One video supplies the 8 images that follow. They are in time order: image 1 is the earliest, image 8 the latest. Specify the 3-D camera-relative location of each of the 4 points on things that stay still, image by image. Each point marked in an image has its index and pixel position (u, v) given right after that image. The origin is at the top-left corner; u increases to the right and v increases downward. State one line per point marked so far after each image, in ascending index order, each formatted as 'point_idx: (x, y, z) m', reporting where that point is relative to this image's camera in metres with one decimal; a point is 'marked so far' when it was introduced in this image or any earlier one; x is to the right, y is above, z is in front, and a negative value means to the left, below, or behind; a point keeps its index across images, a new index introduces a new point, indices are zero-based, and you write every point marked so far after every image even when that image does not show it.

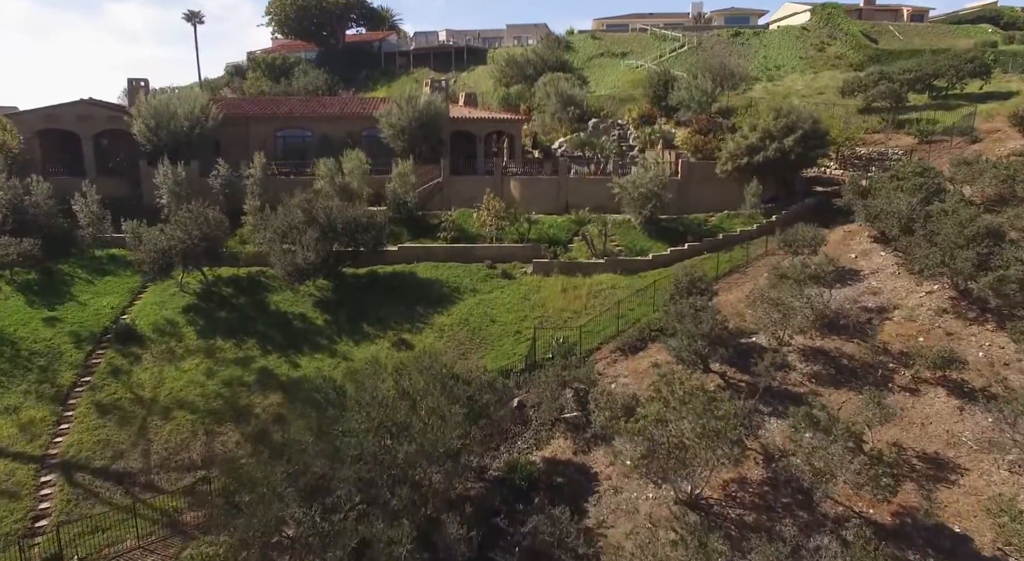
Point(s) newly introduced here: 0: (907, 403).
0: (+9.8, -3.0, +17.2) m
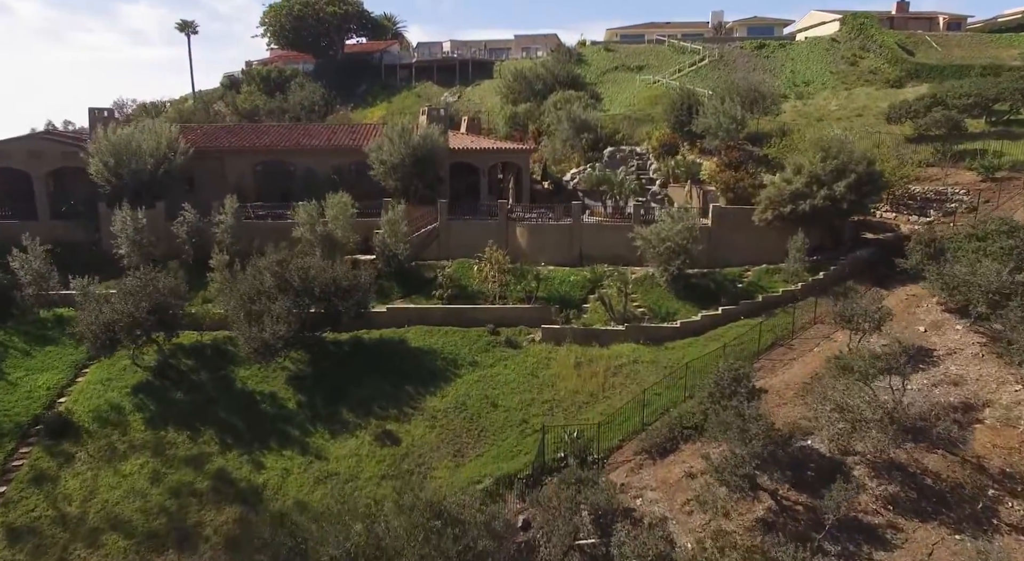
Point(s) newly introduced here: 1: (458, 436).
0: (+9.8, -5.3, +13.4) m
1: (-1.5, -4.3, +19.4) m
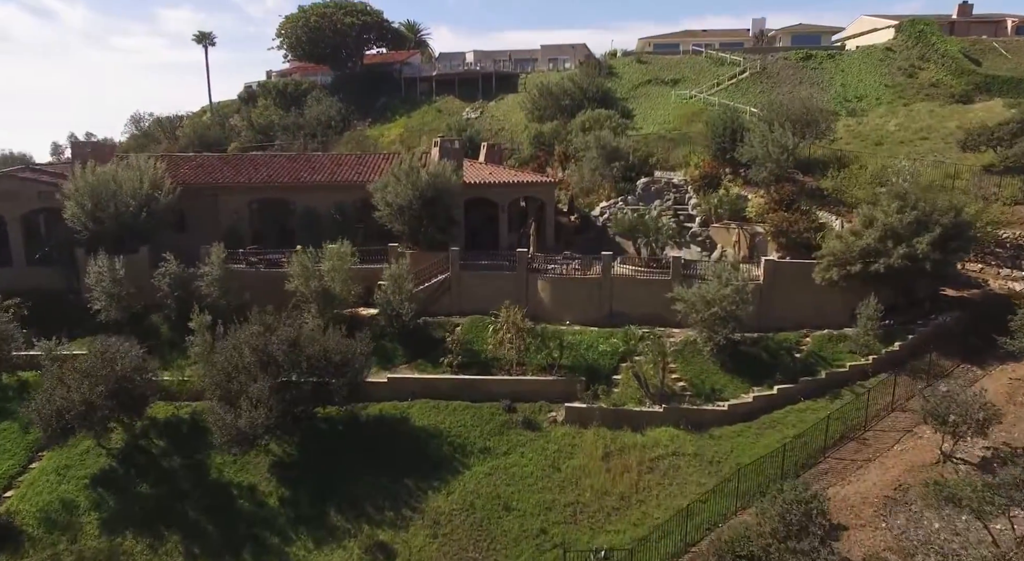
0: (+9.9, -7.3, +9.8) m
1: (-1.1, -6.3, +16.3) m
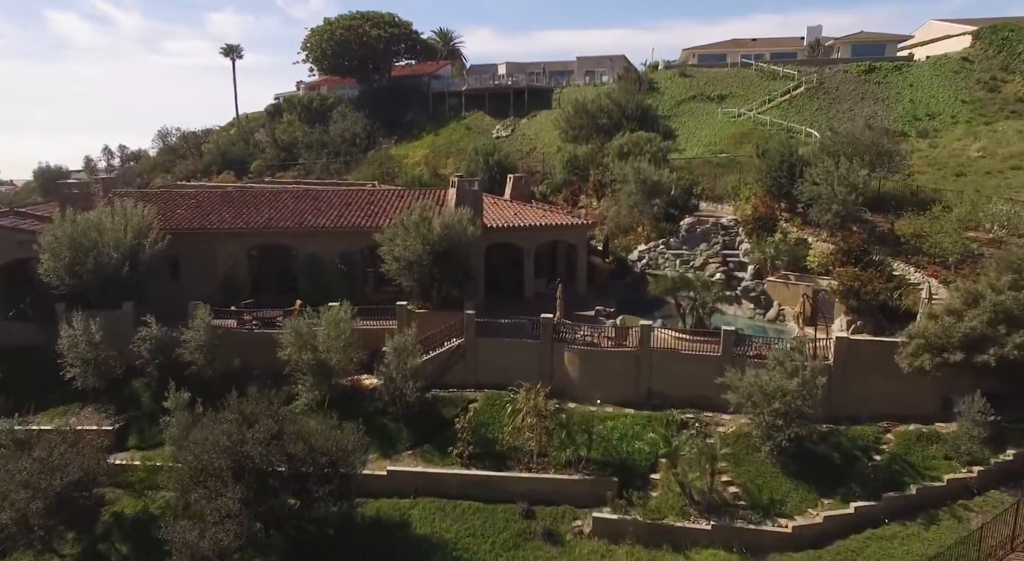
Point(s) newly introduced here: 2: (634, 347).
0: (+9.8, -9.4, +6.2) m
1: (-0.9, -8.3, +13.2) m
2: (+3.4, -1.9, +19.3) m
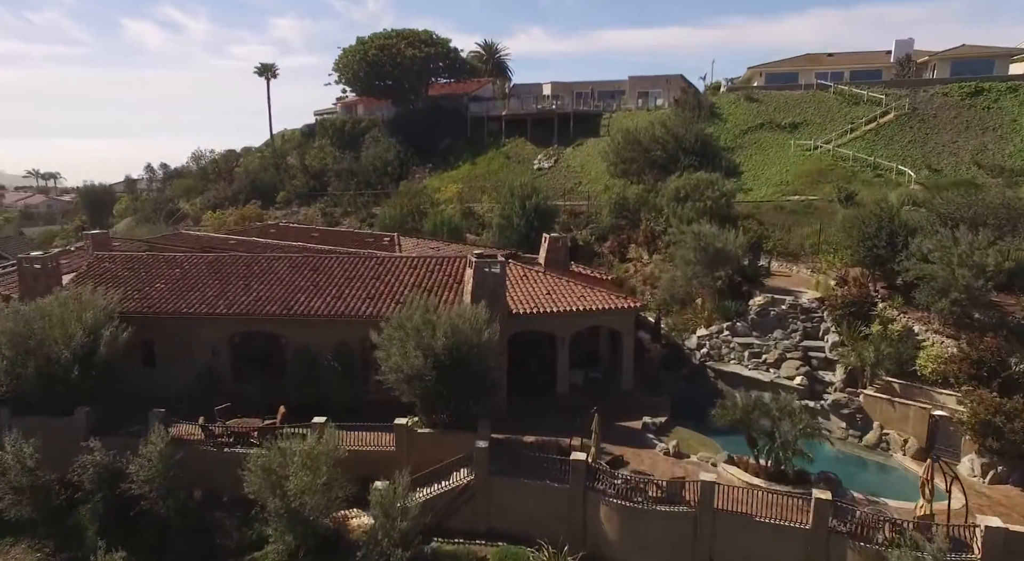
0: (+9.1, -12.4, +1.0) m
1: (-1.0, -11.2, +8.9) m
2: (+3.8, -4.8, +14.6) m
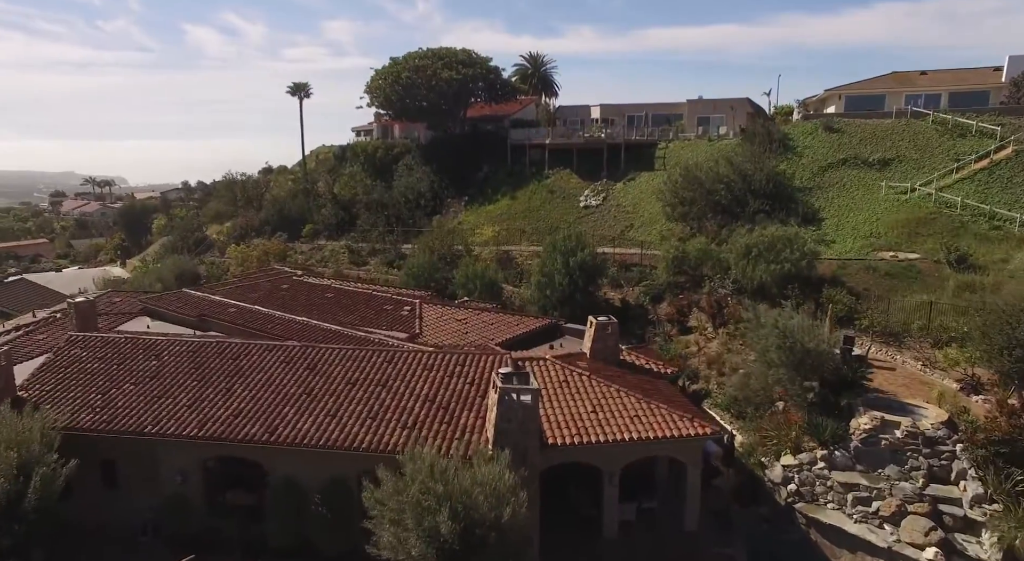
0: (+8.4, -15.3, -3.9) m
1: (-1.1, -14.0, +4.6) m
2: (+4.2, -7.6, +10.0) m
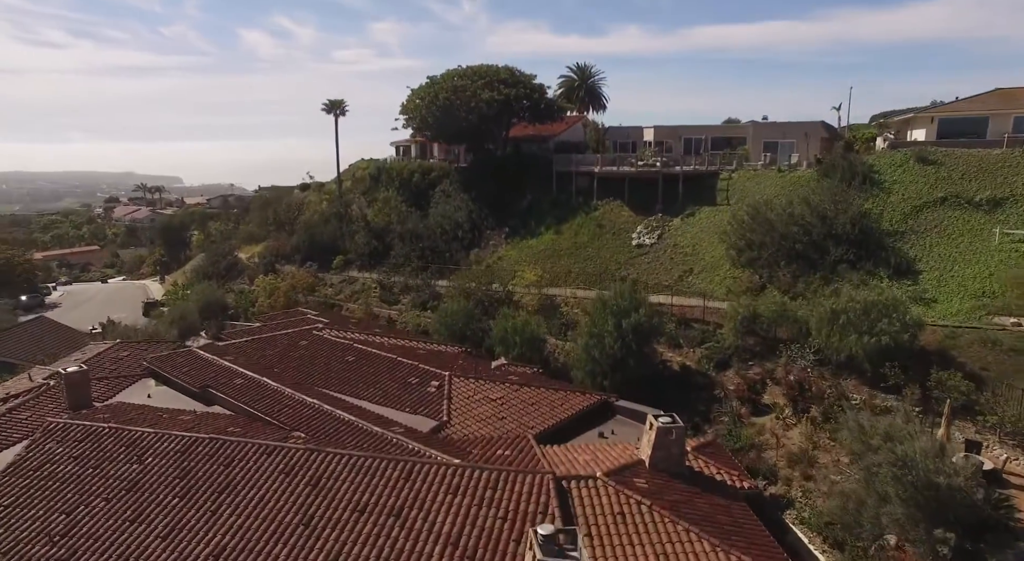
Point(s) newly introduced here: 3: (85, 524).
0: (+7.8, -17.7, -8.0) m
1: (-1.2, -16.3, +1.1) m
2: (+4.5, -10.0, +6.2) m
3: (-9.5, -5.2, +15.4) m
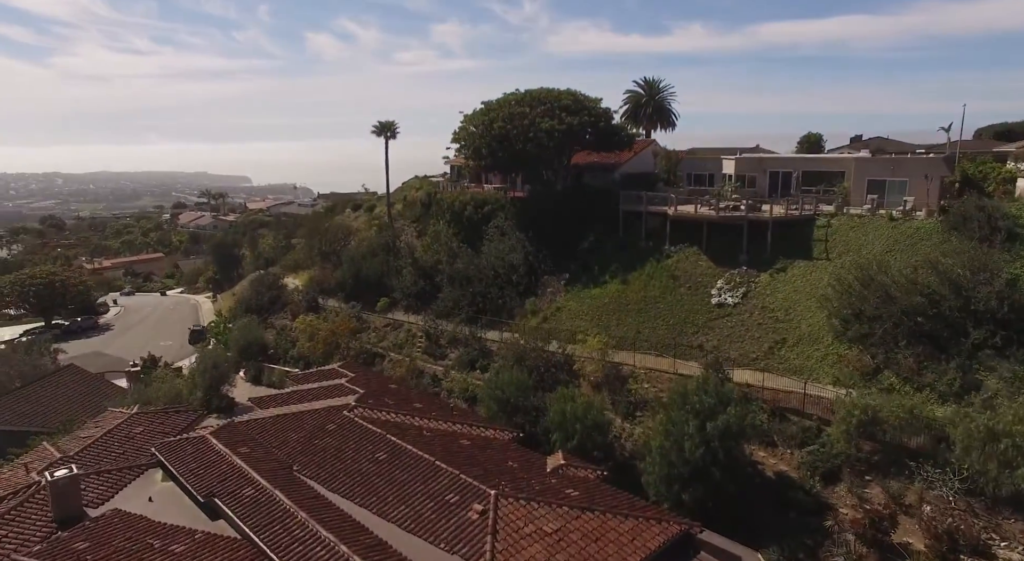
0: (+6.7, -20.5, -12.8) m
1: (-1.5, -19.1, -3.0) m
2: (+4.6, -12.8, +1.6) m
3: (-8.5, -7.8, +12.0) m
